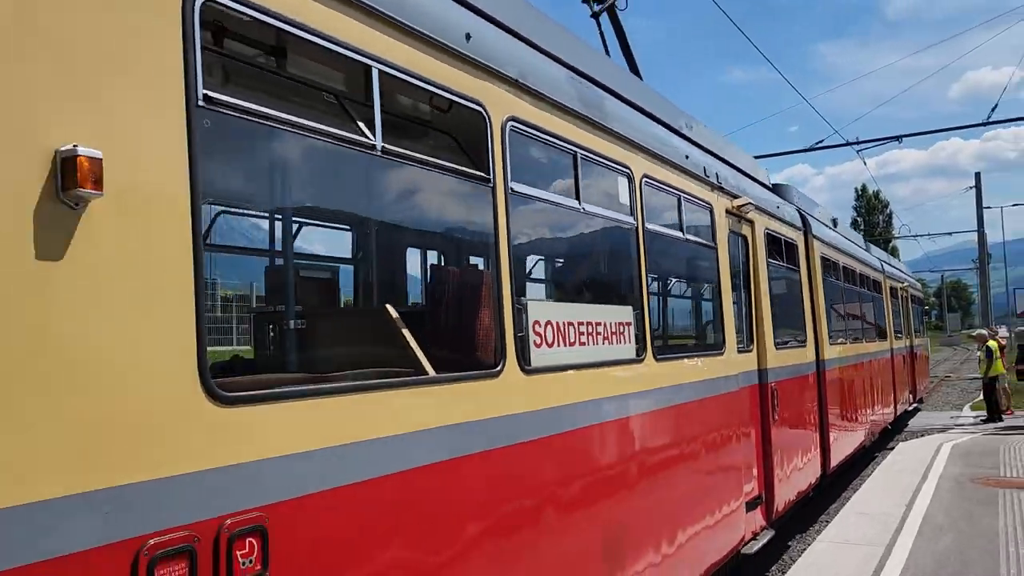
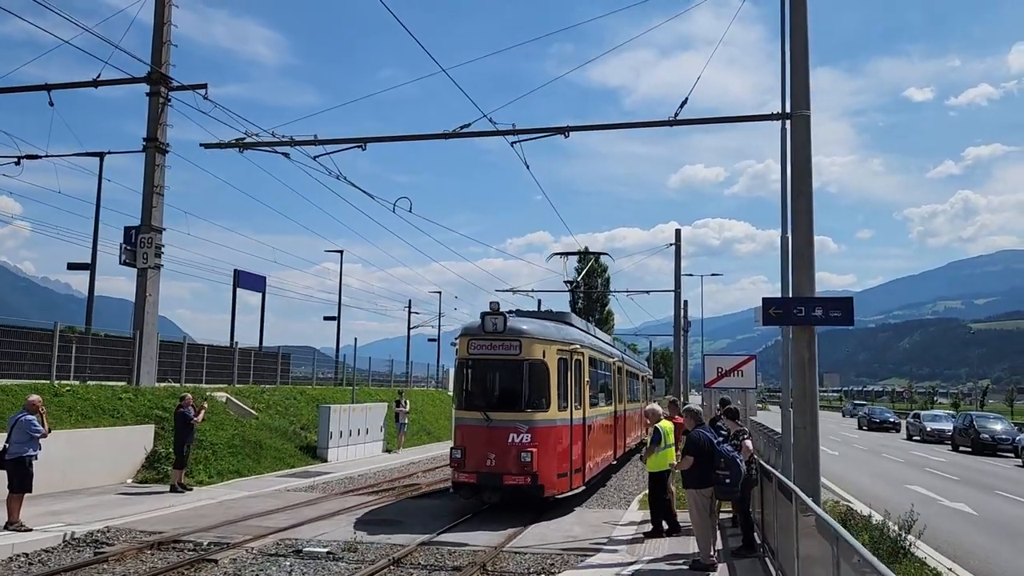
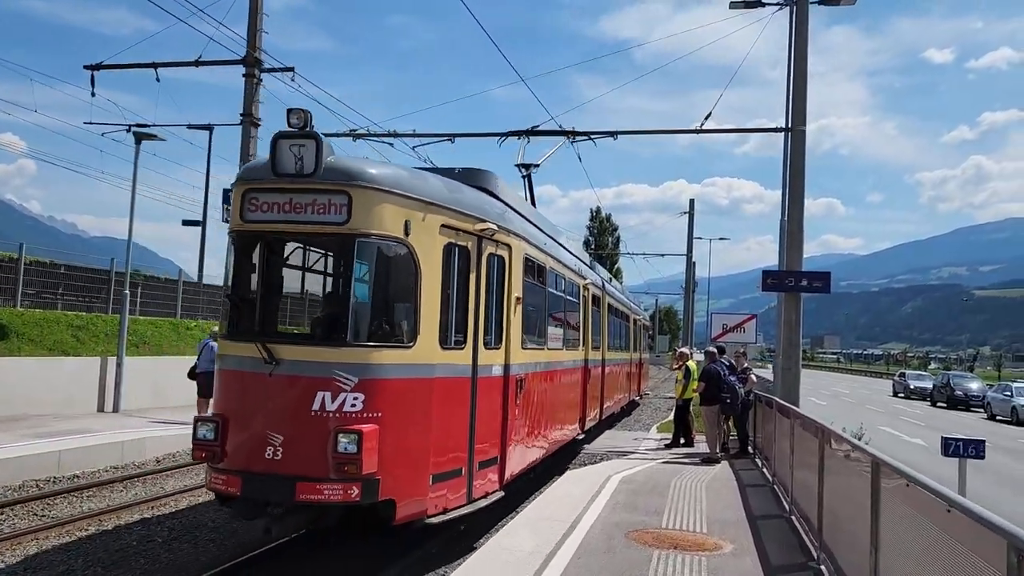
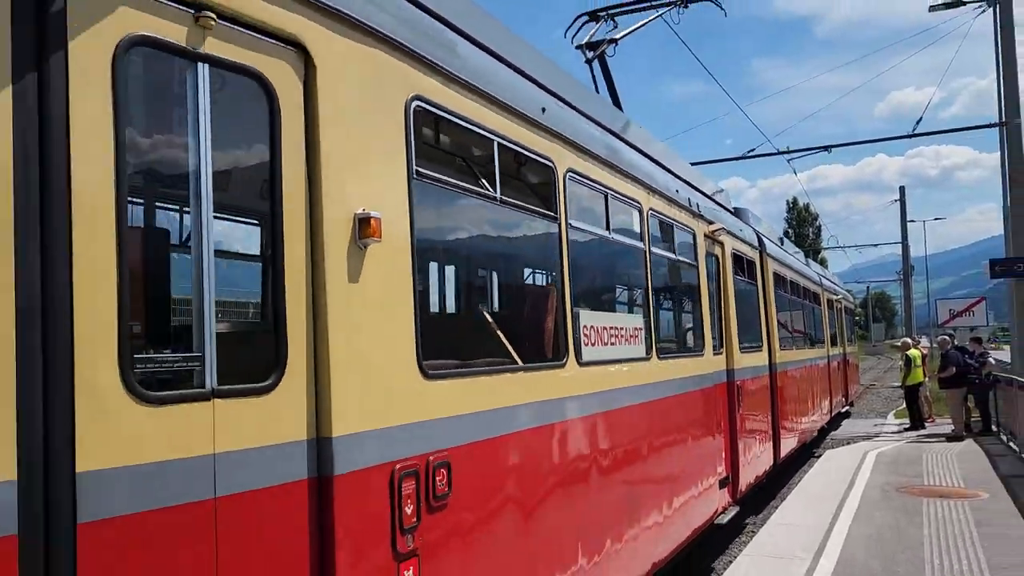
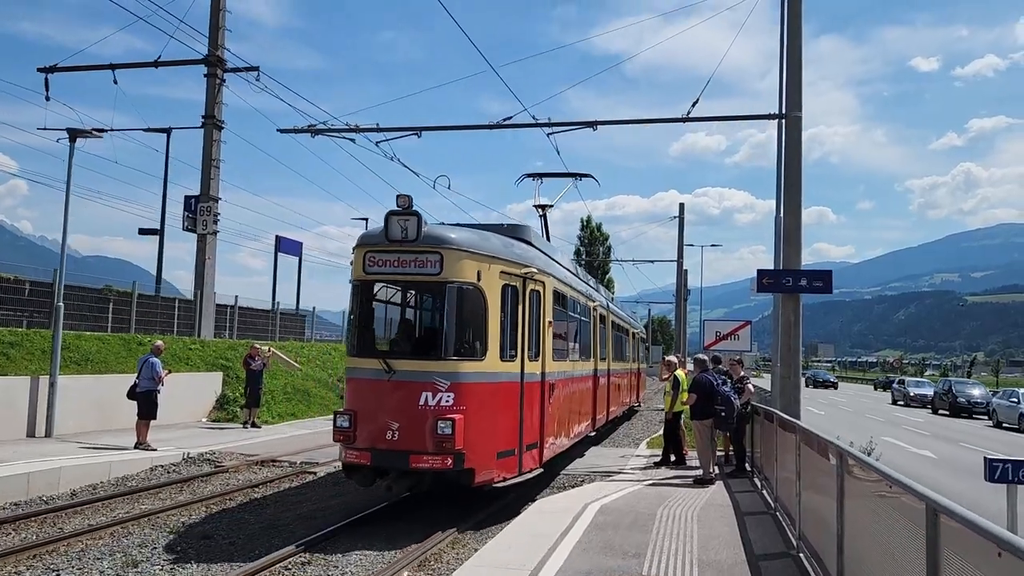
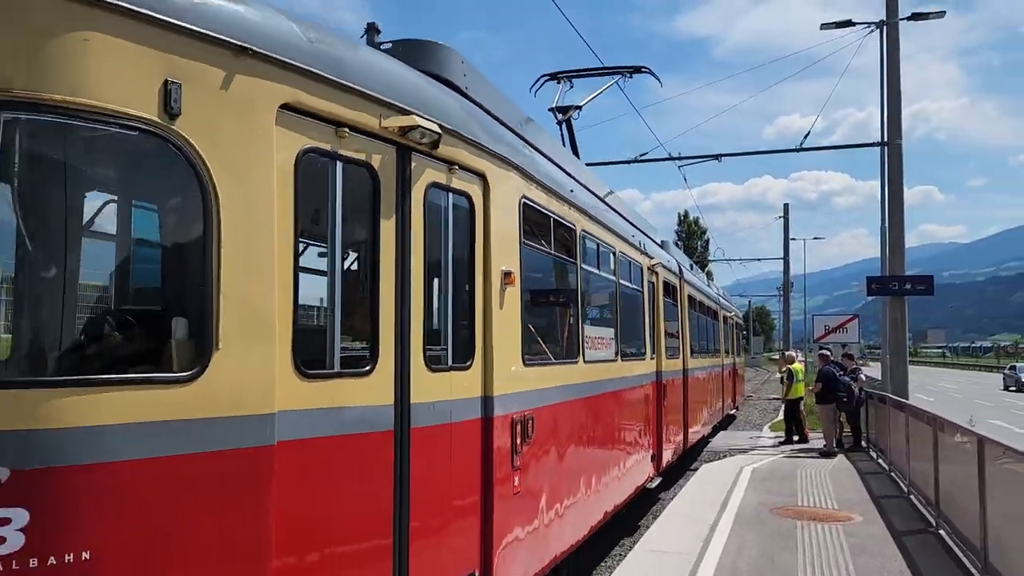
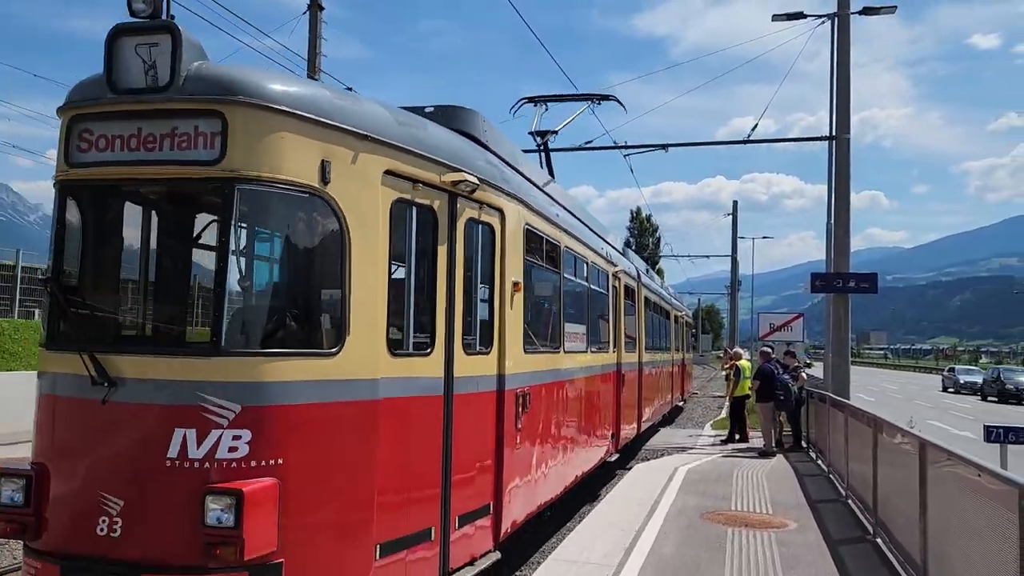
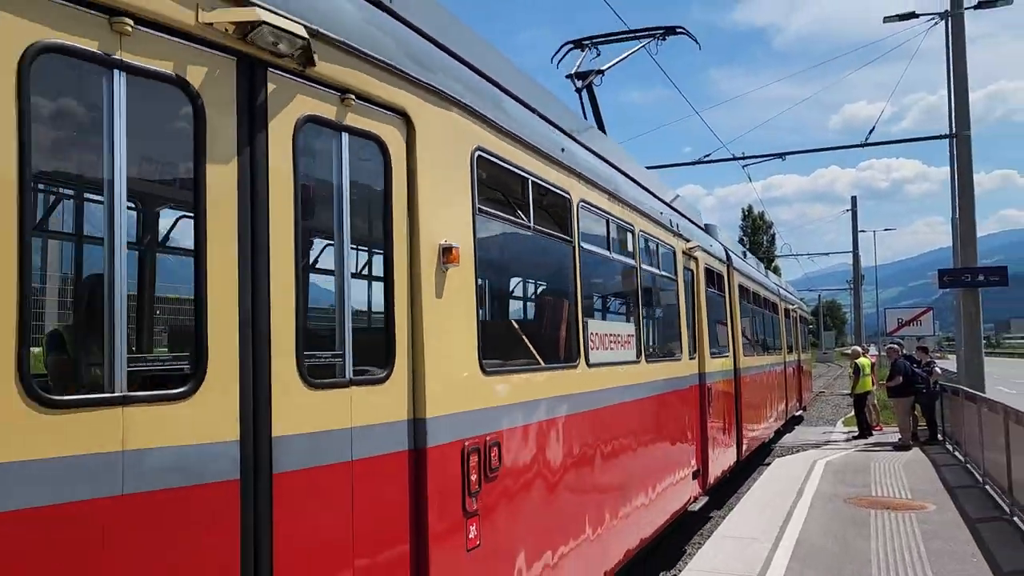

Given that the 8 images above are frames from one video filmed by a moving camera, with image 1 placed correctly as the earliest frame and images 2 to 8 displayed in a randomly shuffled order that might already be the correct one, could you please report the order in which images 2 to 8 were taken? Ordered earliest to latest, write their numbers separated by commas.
4, 8, 6, 7, 3, 5, 2
